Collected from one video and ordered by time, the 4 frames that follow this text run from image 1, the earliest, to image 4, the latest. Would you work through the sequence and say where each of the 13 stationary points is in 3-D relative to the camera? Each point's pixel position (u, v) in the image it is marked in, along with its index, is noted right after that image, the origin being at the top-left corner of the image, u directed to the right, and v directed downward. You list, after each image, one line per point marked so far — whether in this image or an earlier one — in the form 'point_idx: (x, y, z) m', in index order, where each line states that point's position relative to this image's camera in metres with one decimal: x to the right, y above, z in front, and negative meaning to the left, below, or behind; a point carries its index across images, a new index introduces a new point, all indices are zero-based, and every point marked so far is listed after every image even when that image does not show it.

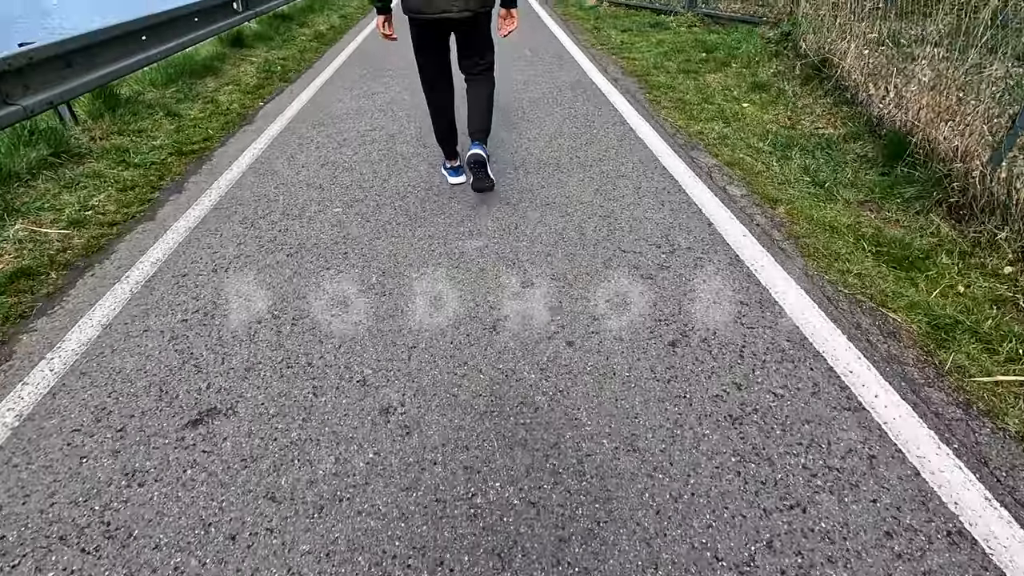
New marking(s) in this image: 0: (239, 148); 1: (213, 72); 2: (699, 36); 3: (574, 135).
0: (-2.3, +1.2, +4.5) m
1: (-3.7, +2.7, +6.6) m
2: (+2.8, +3.8, +8.0) m
3: (+0.5, +1.3, +4.4) m
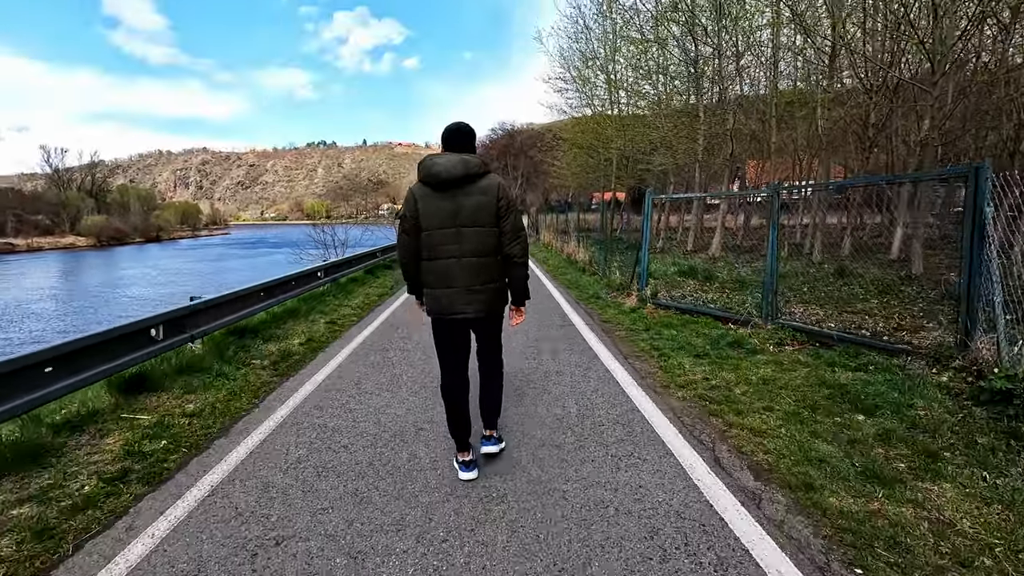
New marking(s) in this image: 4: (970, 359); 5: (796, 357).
0: (-2.1, -1.6, +1.3) m
1: (-3.4, -1.2, +3.9) m
2: (+3.1, -0.9, +5.4) m
3: (+0.7, -1.5, +1.2) m
4: (+4.2, -0.6, +4.9) m
5: (+3.2, -0.8, +6.1) m
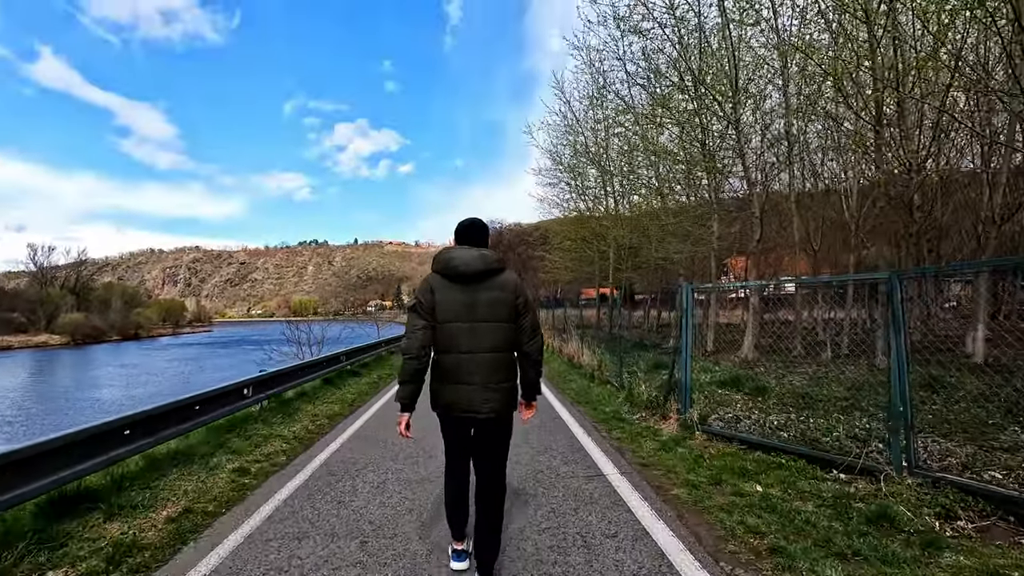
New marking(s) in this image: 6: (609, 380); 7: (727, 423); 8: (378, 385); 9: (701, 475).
0: (-2.0, -1.7, -1.6) m
1: (-3.3, -1.8, +1.0) m
2: (+3.2, -1.7, +2.7) m
3: (+0.9, -1.6, -1.6) m
4: (+4.2, -1.4, +2.2) m
5: (+3.3, -1.7, +3.4) m
6: (+2.1, -1.9, +11.4) m
7: (+2.9, -1.9, +7.4) m
8: (-3.2, -2.3, +12.6) m
9: (+1.9, -1.9, +5.6) m
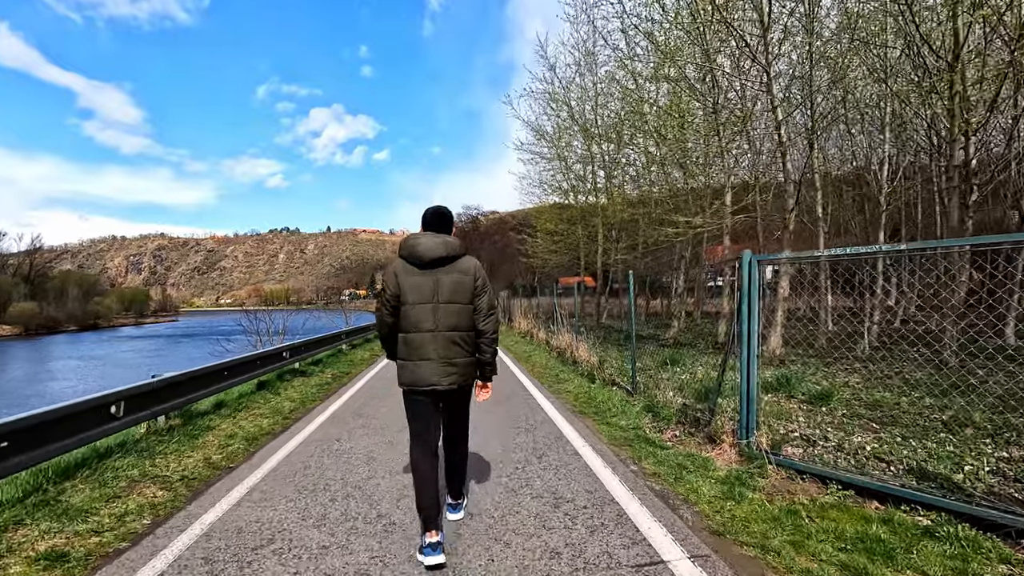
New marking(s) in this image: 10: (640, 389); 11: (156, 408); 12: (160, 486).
0: (-1.7, -1.6, -3.9) m
1: (-3.1, -1.6, -1.4) m
2: (+3.3, -1.5, +0.6) m
3: (+1.2, -1.5, -3.8) m
4: (+4.3, -1.2, +0.2) m
5: (+3.3, -1.5, +1.3) m
6: (+1.8, -1.6, +9.2) m
7: (+2.9, -1.6, +5.3) m
8: (-3.5, -1.9, +10.2) m
9: (+1.9, -1.7, +3.4) m
10: (+1.9, -1.5, +8.3) m
11: (-4.1, -1.3, +6.4) m
12: (-3.2, -1.8, +4.8) m
